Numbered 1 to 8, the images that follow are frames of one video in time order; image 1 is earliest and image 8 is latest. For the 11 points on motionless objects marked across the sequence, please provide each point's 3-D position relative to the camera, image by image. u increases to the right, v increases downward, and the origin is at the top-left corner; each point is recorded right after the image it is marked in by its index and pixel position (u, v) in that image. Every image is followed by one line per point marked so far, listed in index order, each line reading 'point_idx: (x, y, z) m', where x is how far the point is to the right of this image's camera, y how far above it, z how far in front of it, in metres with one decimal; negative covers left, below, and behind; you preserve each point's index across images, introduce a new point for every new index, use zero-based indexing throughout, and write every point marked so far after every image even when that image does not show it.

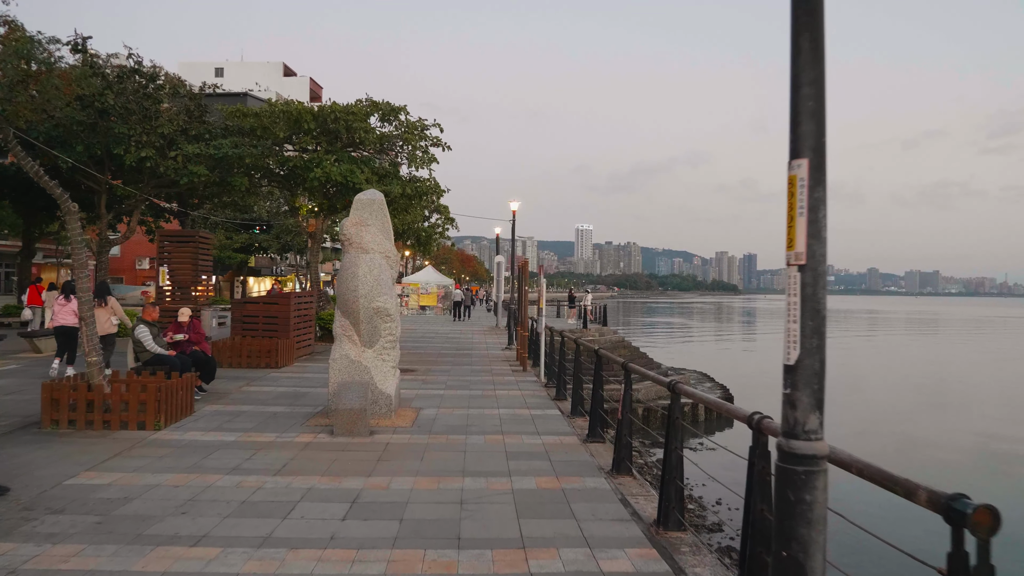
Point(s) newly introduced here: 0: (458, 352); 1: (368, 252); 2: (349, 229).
0: (-1.2, -1.5, +18.4) m
1: (-1.6, +0.4, +8.9) m
2: (-1.8, +0.7, +9.0) m
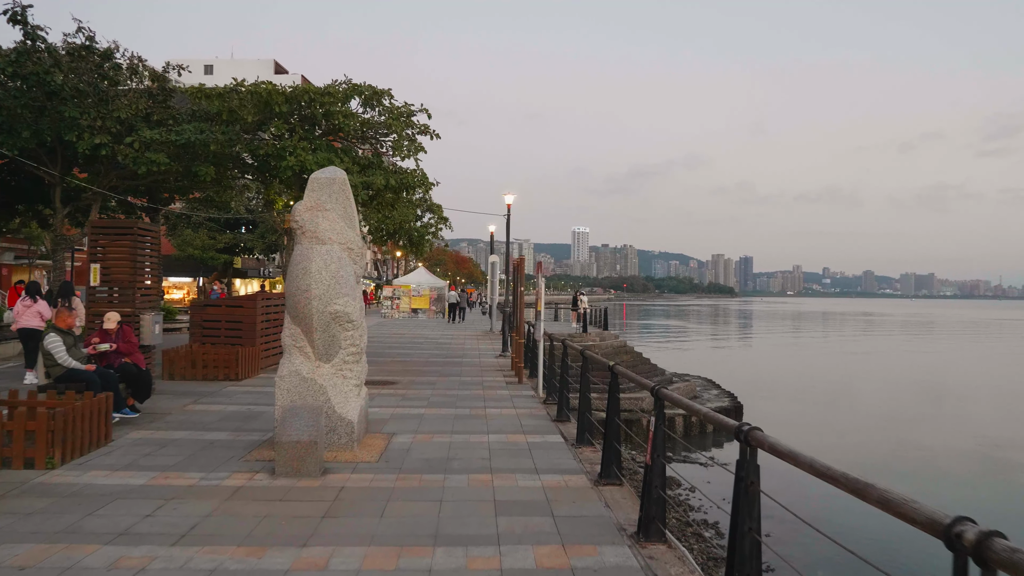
0: (-1.3, -1.5, +16.7) m
1: (-1.7, +0.4, +7.2) m
2: (-1.9, +0.7, +7.3) m
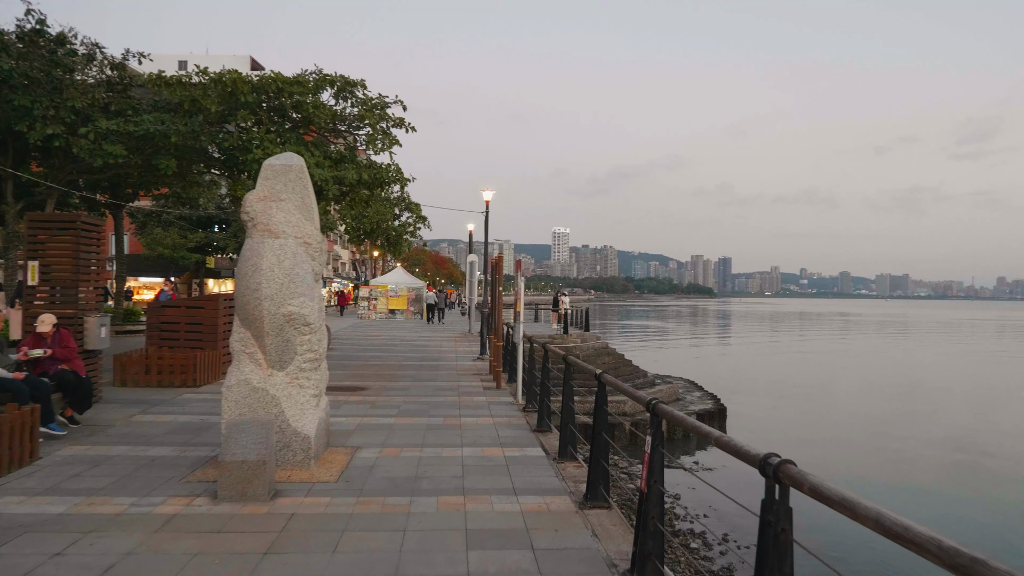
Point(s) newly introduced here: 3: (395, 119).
0: (-1.7, -1.5, +15.9) m
1: (-1.8, +0.4, +6.4) m
2: (-2.1, +0.7, +6.5) m
3: (-2.5, +3.6, +17.2) m
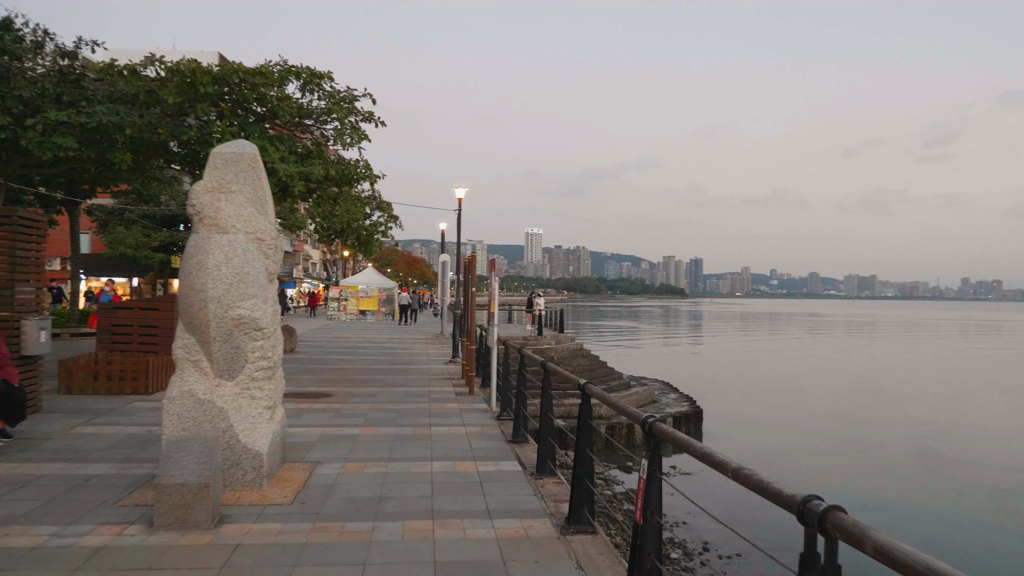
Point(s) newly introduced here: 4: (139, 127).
0: (-2.2, -1.5, +15.3) m
1: (-2.0, +0.4, +5.8) m
2: (-2.3, +0.7, +5.9) m
3: (-3.0, +3.6, +16.6) m
4: (-6.5, +2.8, +14.2) m
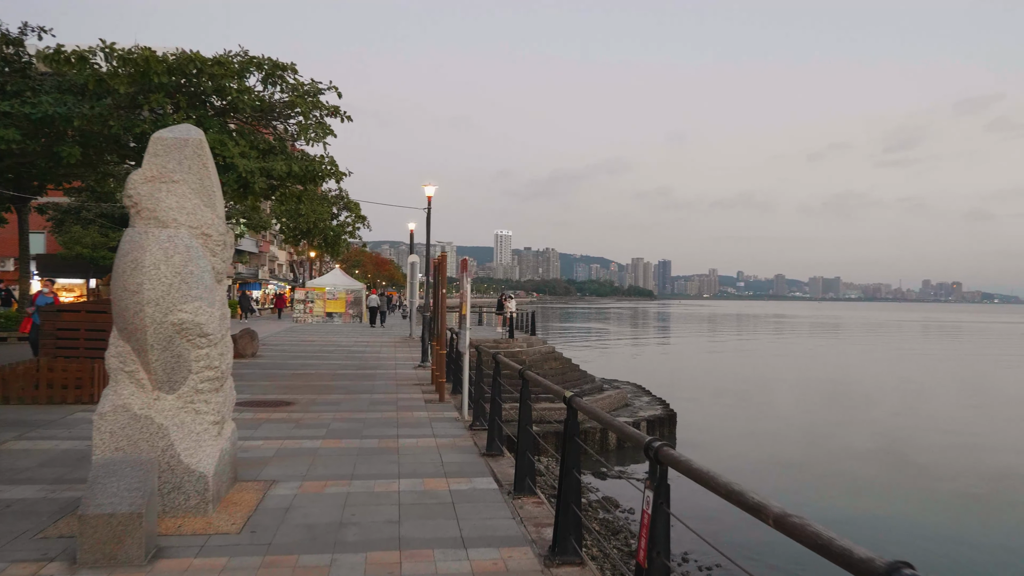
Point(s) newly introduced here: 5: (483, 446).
0: (-2.7, -1.5, +14.7) m
1: (-2.2, +0.4, +5.2) m
2: (-2.4, +0.7, +5.3) m
3: (-3.6, +3.5, +15.9) m
4: (-7.0, +2.8, +13.4) m
5: (-0.3, -1.5, +7.8) m
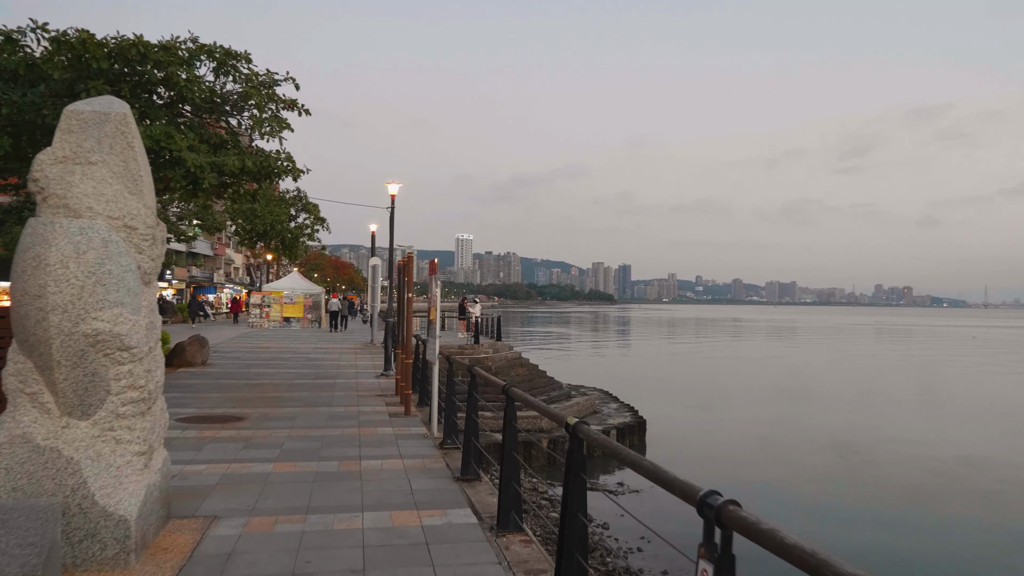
0: (-3.3, -1.6, +13.7) m
1: (-2.3, +0.4, +4.3) m
2: (-2.5, +0.6, +4.4) m
3: (-4.2, +3.5, +15.0) m
4: (-7.5, +2.7, +12.3) m
5: (-0.5, -1.5, +7.0) m
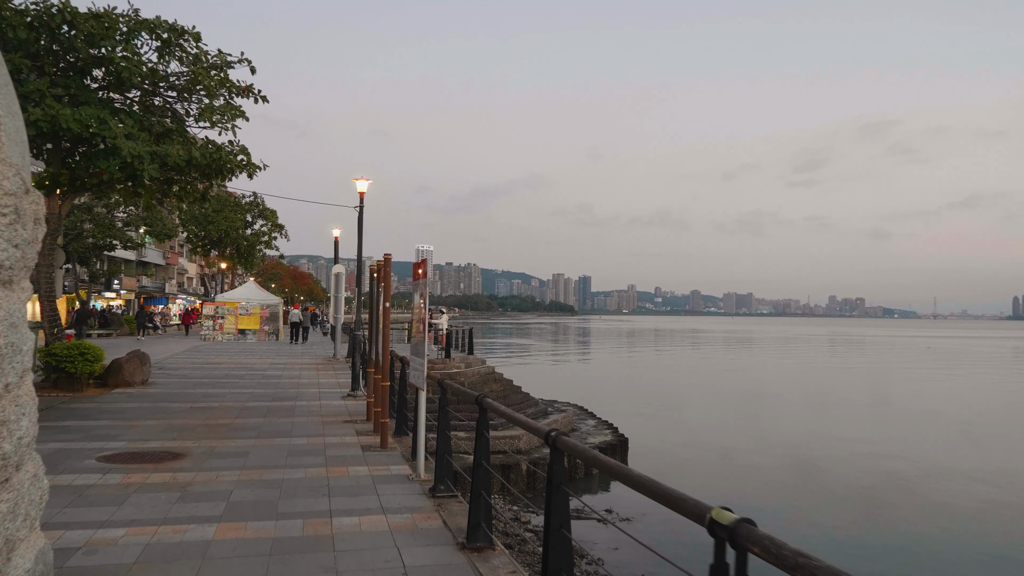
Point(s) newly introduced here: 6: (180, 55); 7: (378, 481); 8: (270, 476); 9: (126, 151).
0: (-3.5, -1.7, +12.0) m
1: (-2.0, +0.4, +2.6) m
2: (-2.2, +0.6, +2.7) m
3: (-4.4, +3.3, +13.2) m
4: (-7.6, +2.6, +10.4) m
5: (-0.4, -1.6, +5.4) m
6: (-5.2, +3.7, +12.9) m
7: (-1.1, -1.6, +6.8) m
8: (-2.1, -1.6, +6.9) m
9: (-5.5, +2.0, +11.6) m
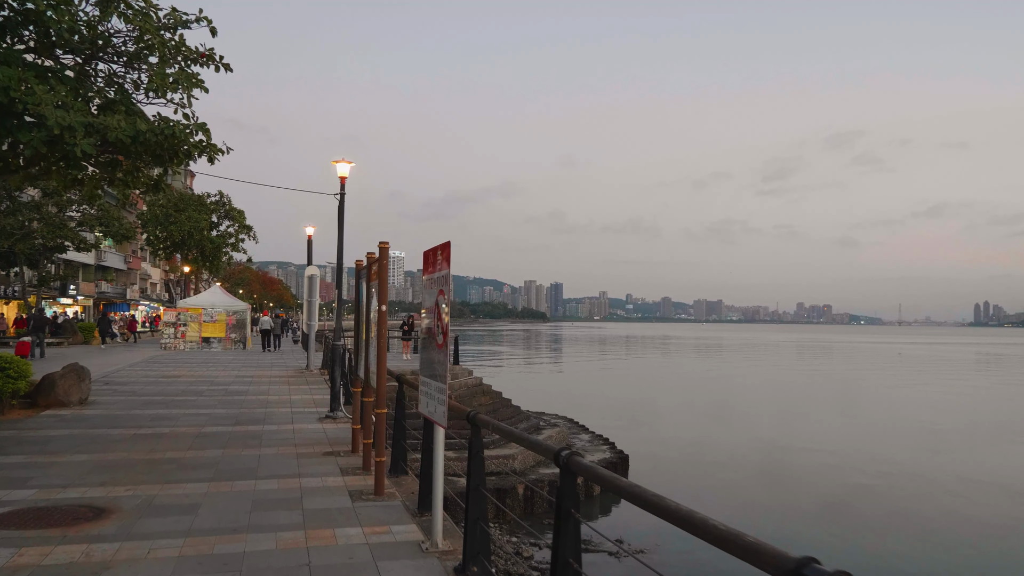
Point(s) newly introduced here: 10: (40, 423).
0: (-3.3, -1.7, +9.9) m
1: (-1.5, +0.4, +0.7) m
2: (-1.8, +0.7, +0.7) m
3: (-4.3, +3.3, +11.2) m
4: (-7.4, +2.6, +8.3) m
5: (0.0, -1.5, +3.4) m
6: (-5.1, +3.7, +10.9) m
7: (-0.8, -1.6, +4.9) m
8: (-1.7, -1.6, +4.9) m
9: (-5.3, +1.9, +9.5) m
10: (-5.9, -1.7, +10.1) m
